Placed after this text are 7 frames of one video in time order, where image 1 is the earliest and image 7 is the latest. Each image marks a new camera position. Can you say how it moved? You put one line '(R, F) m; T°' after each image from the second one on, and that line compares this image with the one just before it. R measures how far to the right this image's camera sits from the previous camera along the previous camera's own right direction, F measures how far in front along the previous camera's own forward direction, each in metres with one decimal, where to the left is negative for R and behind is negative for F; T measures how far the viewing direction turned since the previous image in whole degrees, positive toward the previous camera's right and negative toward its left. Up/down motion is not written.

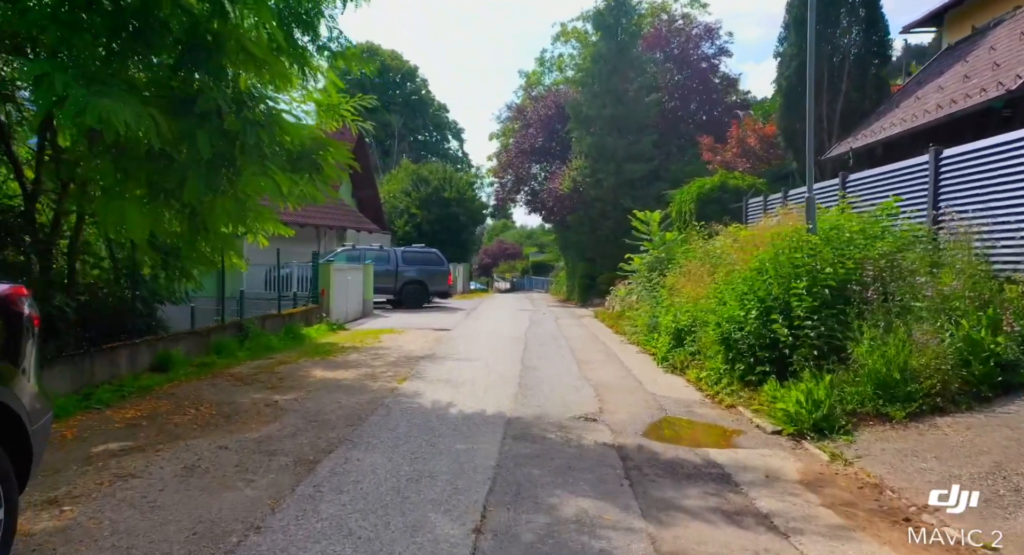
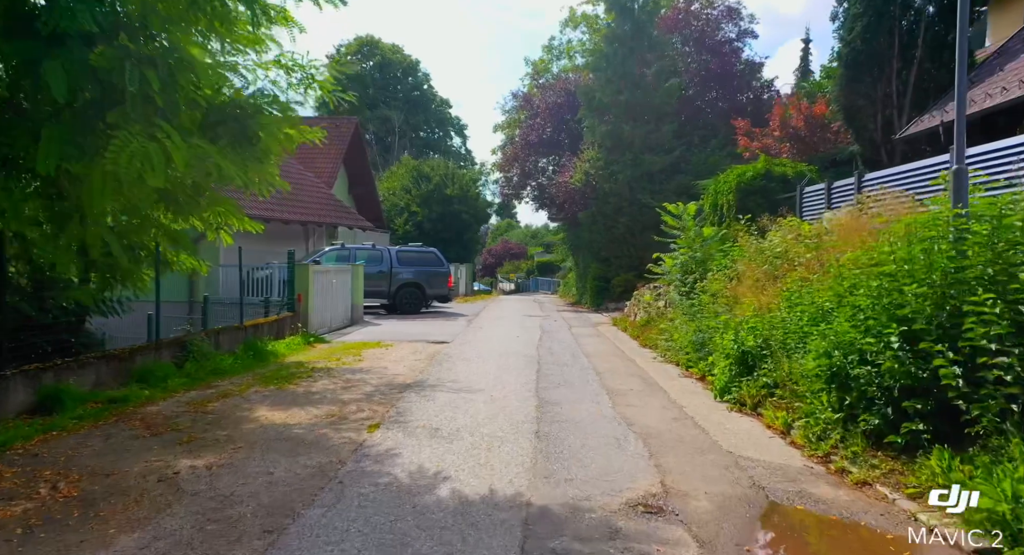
(-0.1, +2.6) m; 0°
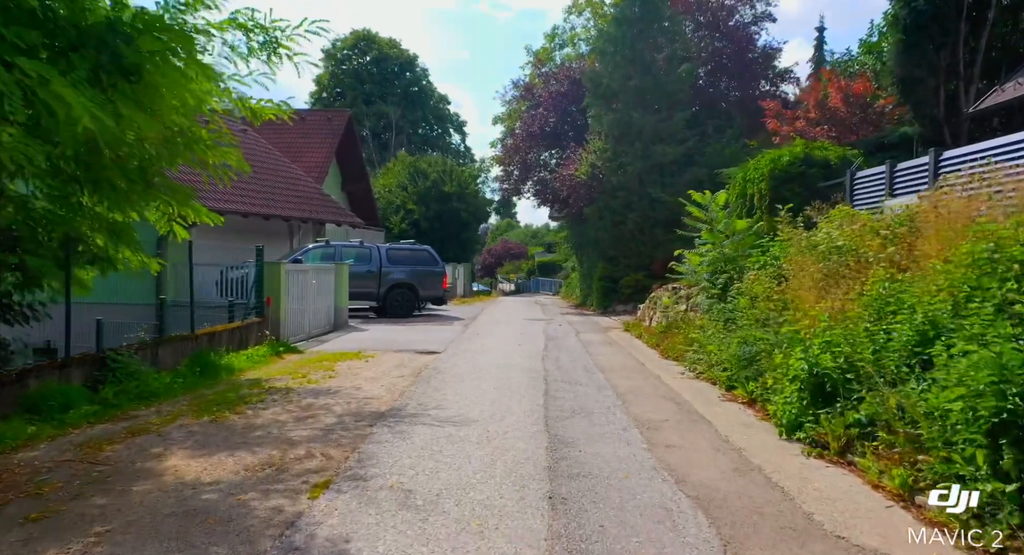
(0.0, +2.0) m; 0°
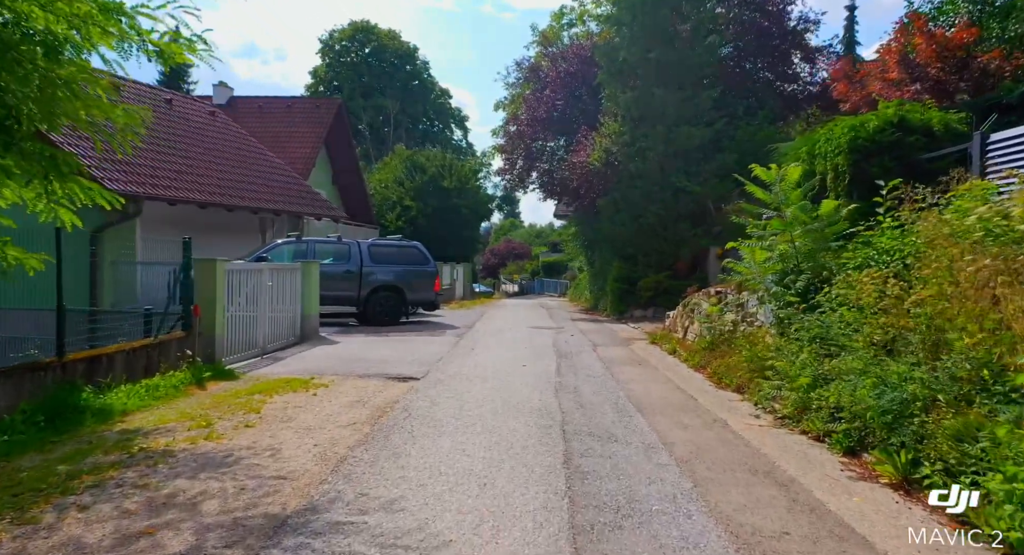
(0.0, +3.2) m; 0°
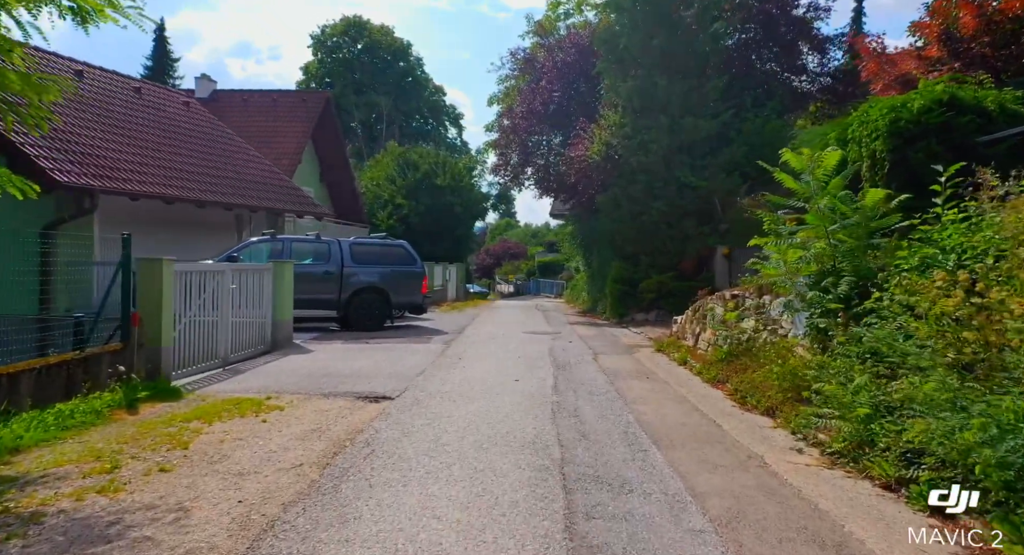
(+0.1, +1.4) m; 0°
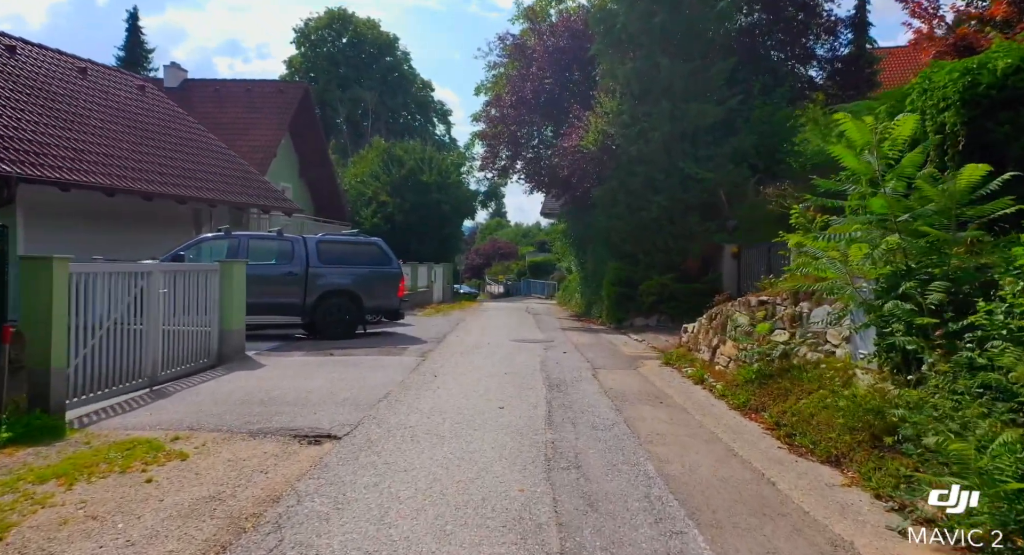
(+0.1, +1.9) m; +1°
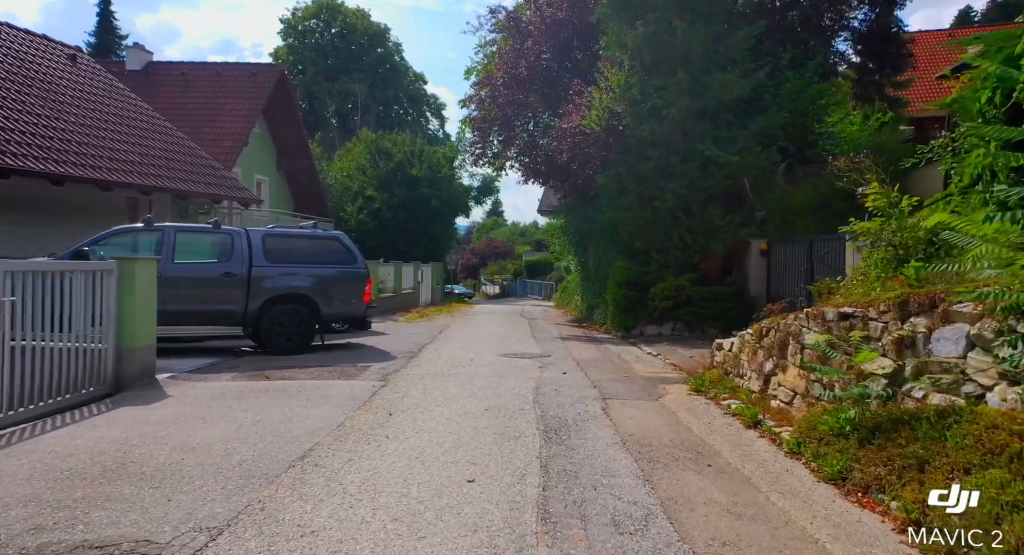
(+0.2, +2.8) m; 0°
